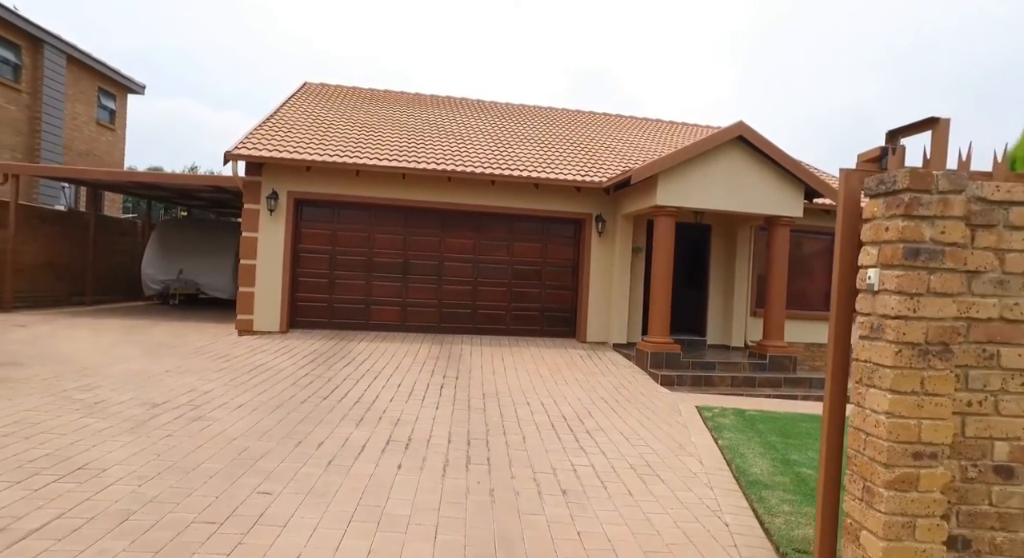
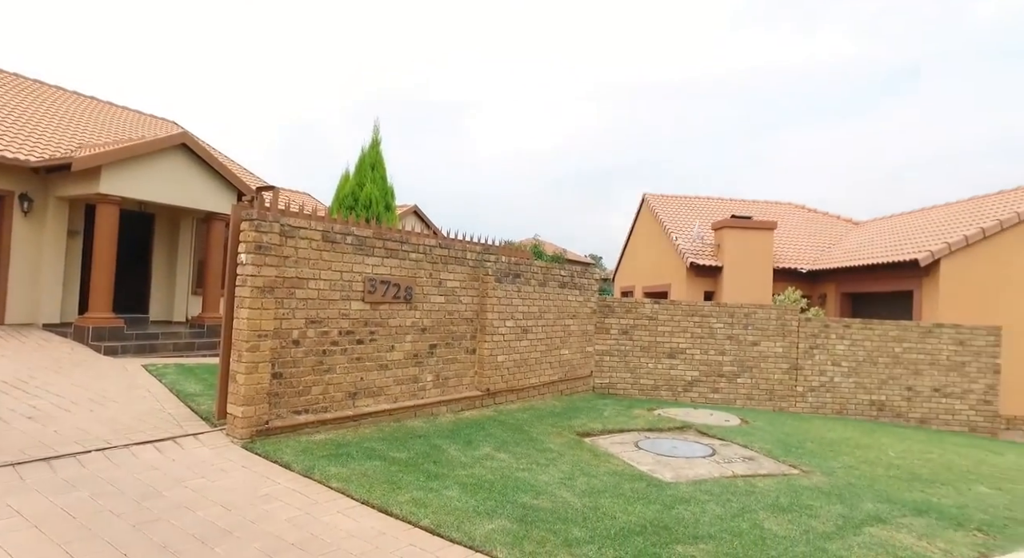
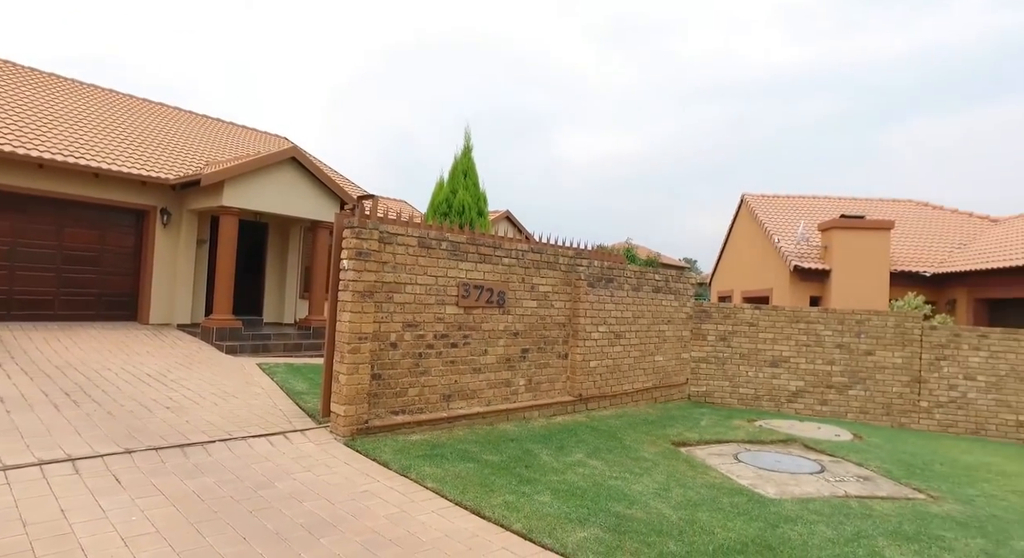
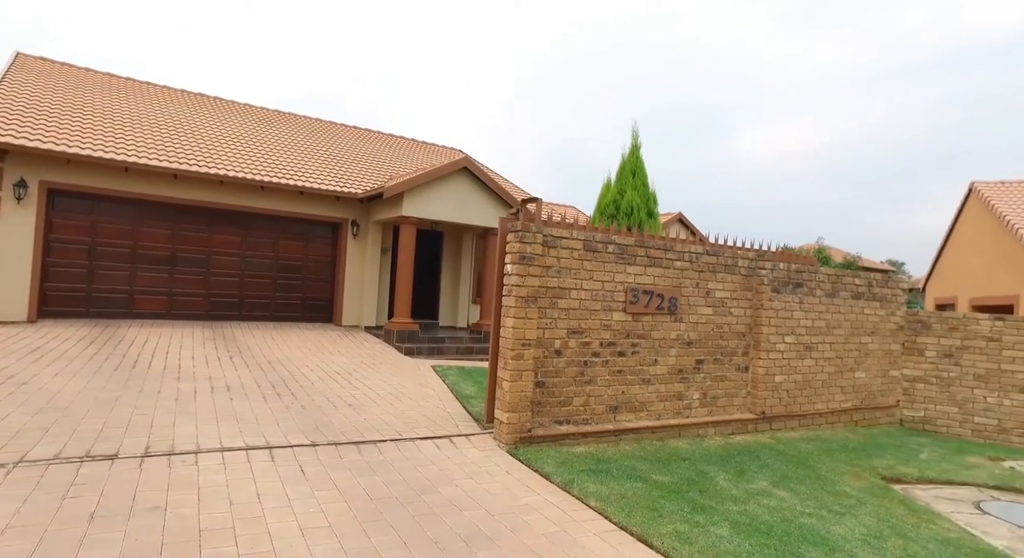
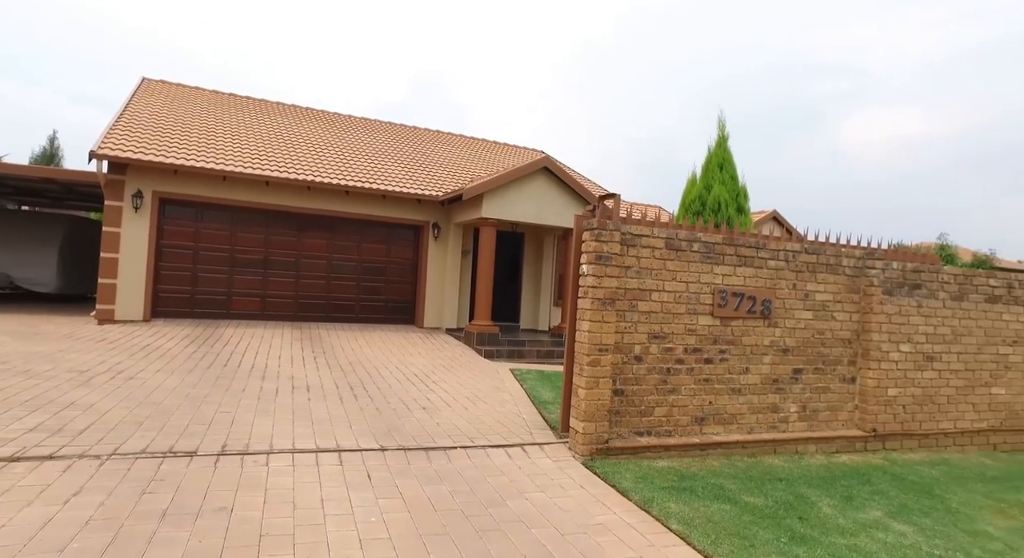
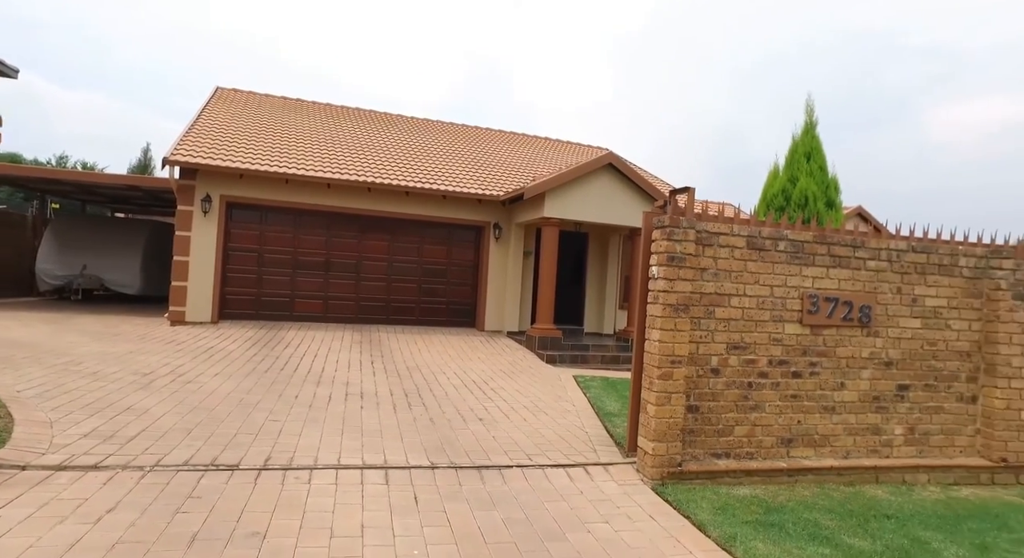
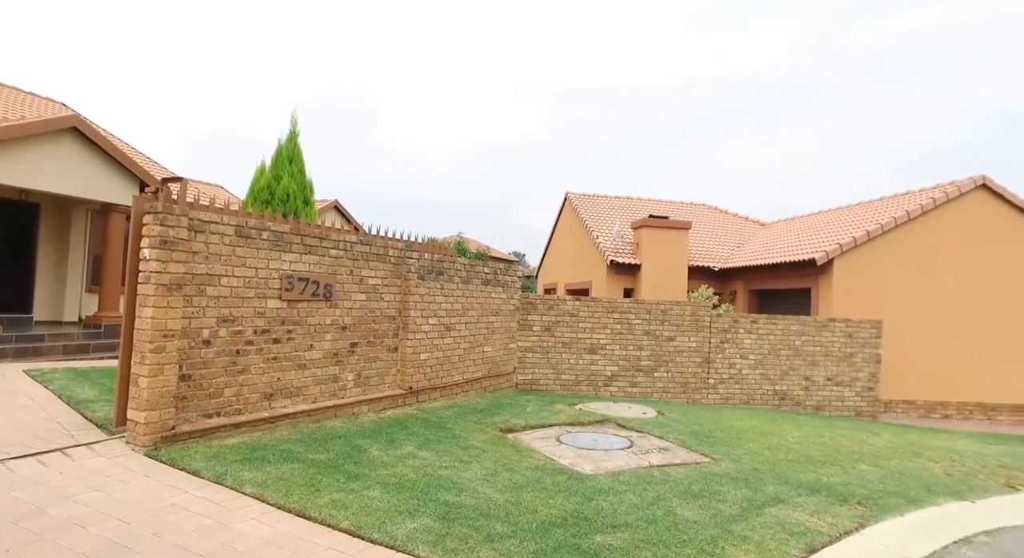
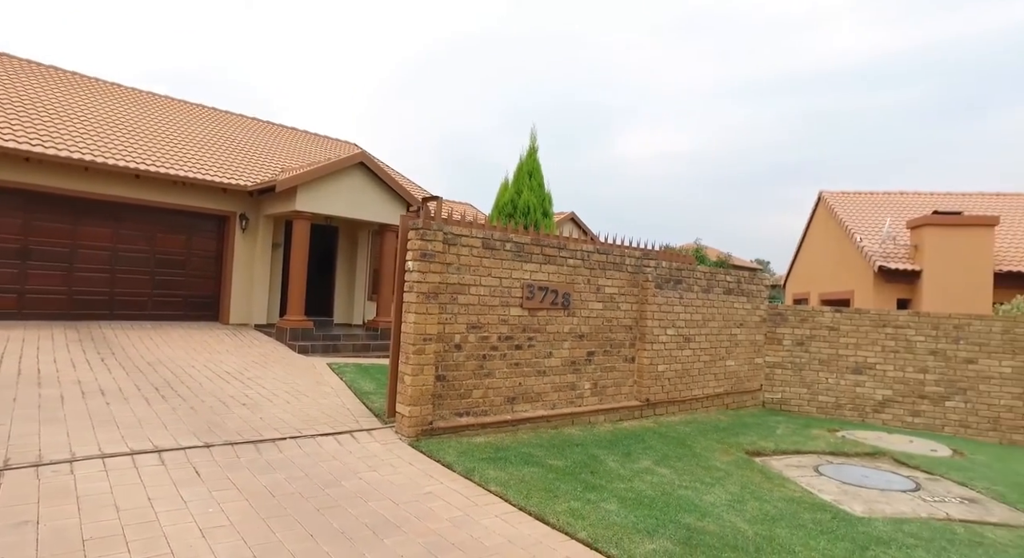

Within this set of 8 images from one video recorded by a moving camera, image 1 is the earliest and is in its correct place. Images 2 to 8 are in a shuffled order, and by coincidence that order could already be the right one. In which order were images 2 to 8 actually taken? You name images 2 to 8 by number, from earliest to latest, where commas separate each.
6, 5, 4, 8, 3, 2, 7
